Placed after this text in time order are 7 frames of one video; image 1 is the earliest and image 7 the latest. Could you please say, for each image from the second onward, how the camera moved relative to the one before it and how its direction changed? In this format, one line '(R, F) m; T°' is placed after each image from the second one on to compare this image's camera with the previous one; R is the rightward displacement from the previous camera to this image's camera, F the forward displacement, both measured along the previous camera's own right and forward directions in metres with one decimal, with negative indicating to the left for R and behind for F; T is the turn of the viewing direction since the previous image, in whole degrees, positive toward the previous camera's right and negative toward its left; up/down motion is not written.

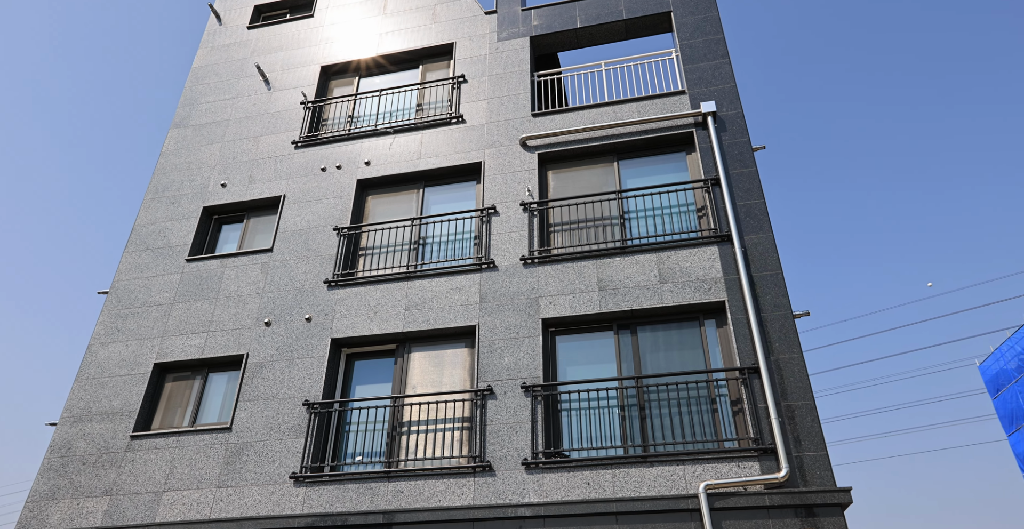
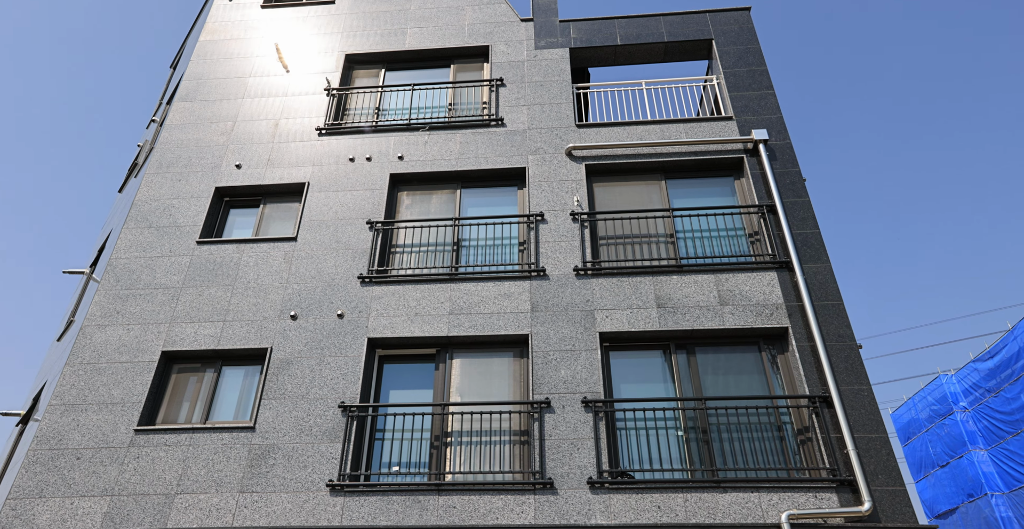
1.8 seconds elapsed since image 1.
(-2.0, +0.6) m; +7°
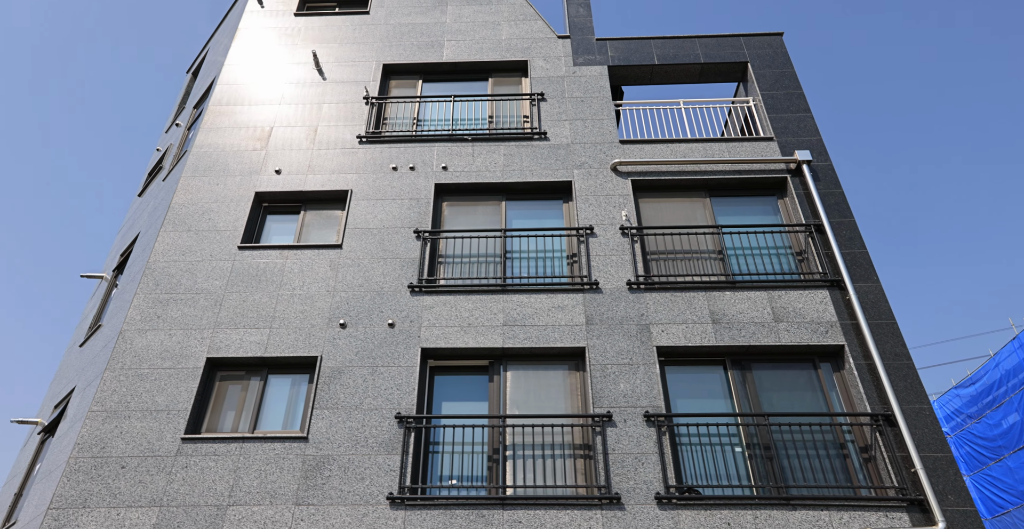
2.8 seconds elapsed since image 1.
(-1.2, +0.1) m; +2°
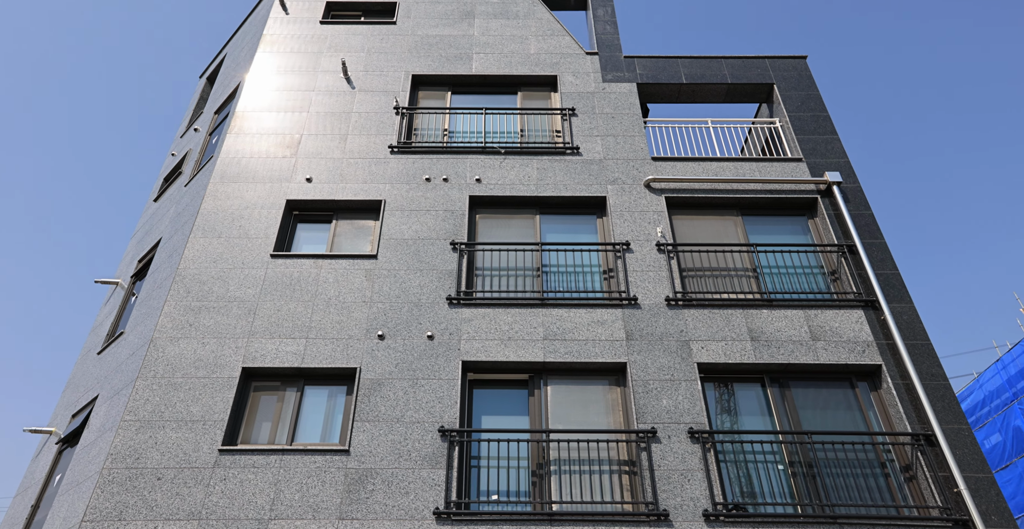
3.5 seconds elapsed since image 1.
(-0.9, 0.0) m; +2°
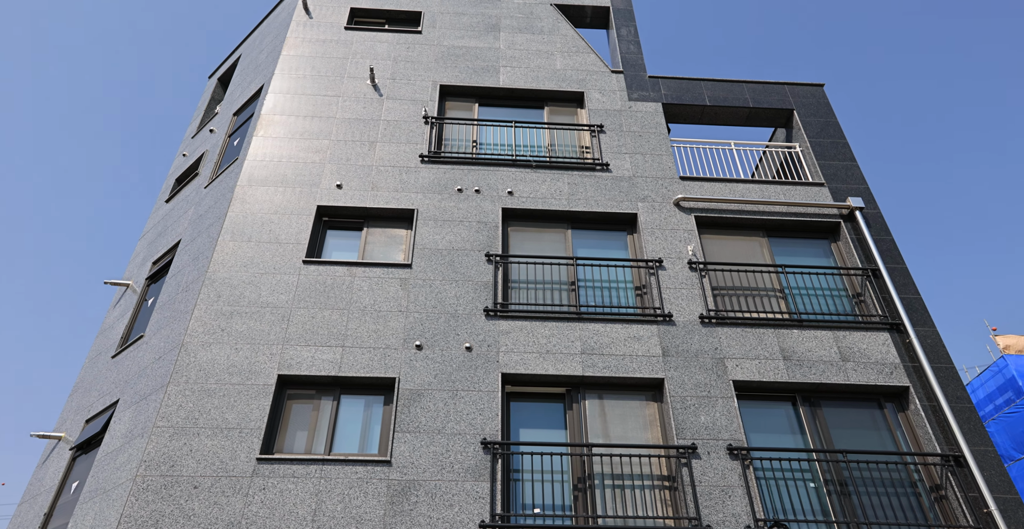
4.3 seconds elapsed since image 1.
(-1.0, 0.0) m; +2°
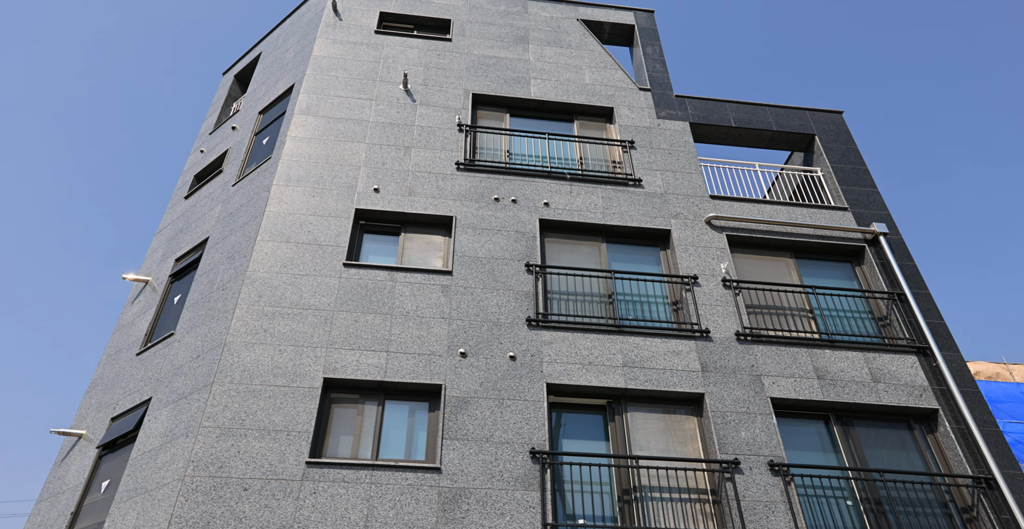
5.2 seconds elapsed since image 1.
(-1.1, -0.1) m; +3°
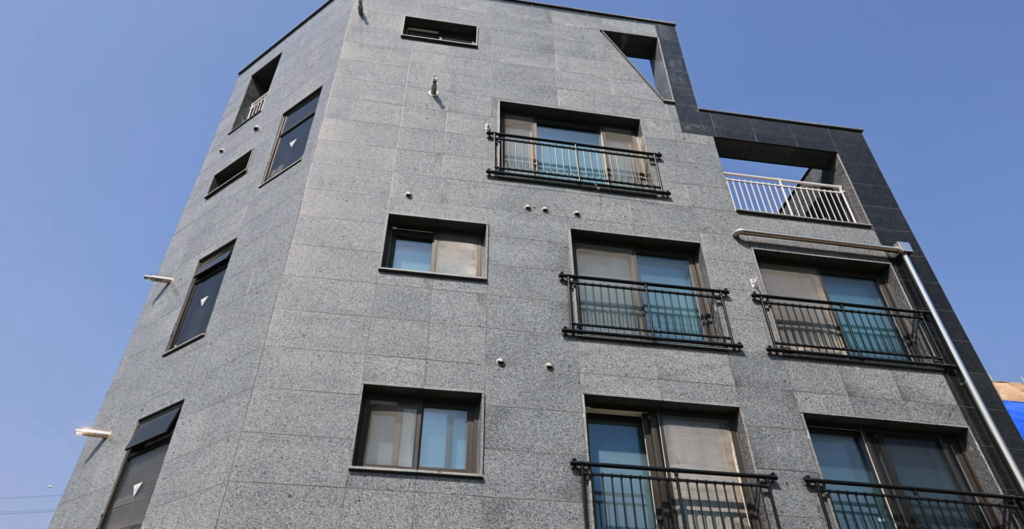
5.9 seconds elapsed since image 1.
(-0.8, 0.0) m; +1°
